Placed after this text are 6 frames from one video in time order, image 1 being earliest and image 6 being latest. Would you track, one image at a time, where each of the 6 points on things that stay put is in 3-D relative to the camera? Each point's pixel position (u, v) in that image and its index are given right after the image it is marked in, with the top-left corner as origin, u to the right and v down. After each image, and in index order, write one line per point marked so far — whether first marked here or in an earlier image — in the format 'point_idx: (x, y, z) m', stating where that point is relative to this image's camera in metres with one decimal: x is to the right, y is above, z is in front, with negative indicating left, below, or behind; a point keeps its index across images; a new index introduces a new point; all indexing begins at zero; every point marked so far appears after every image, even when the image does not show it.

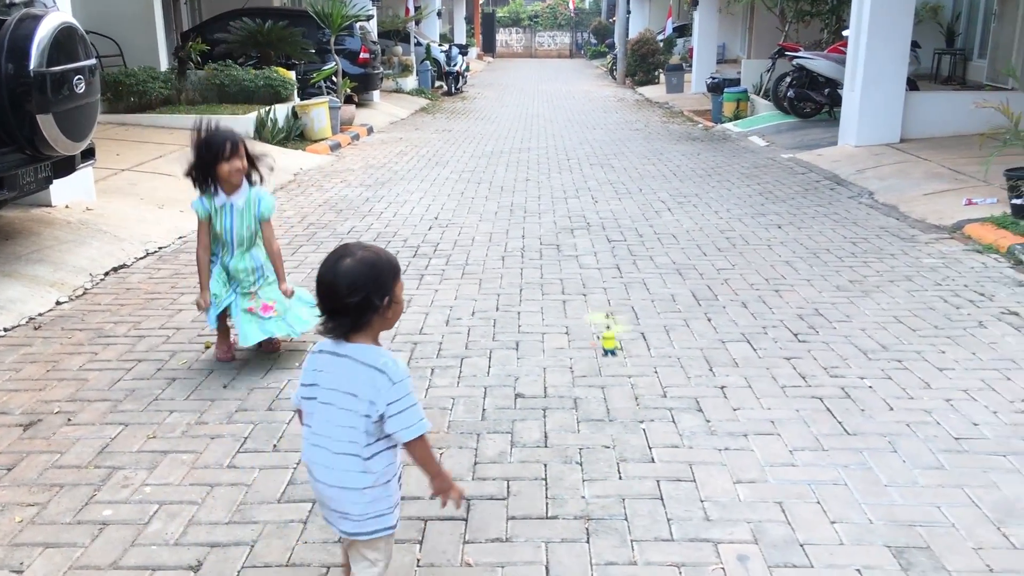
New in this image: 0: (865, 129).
0: (+3.9, +1.7, +9.9) m
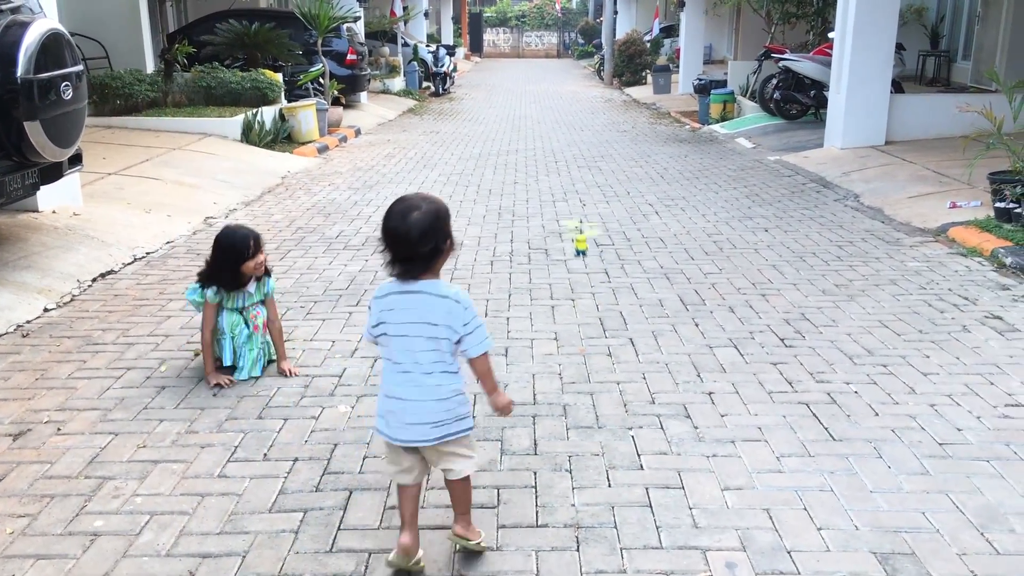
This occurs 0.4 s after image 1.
0: (+3.7, +1.7, +10.0) m
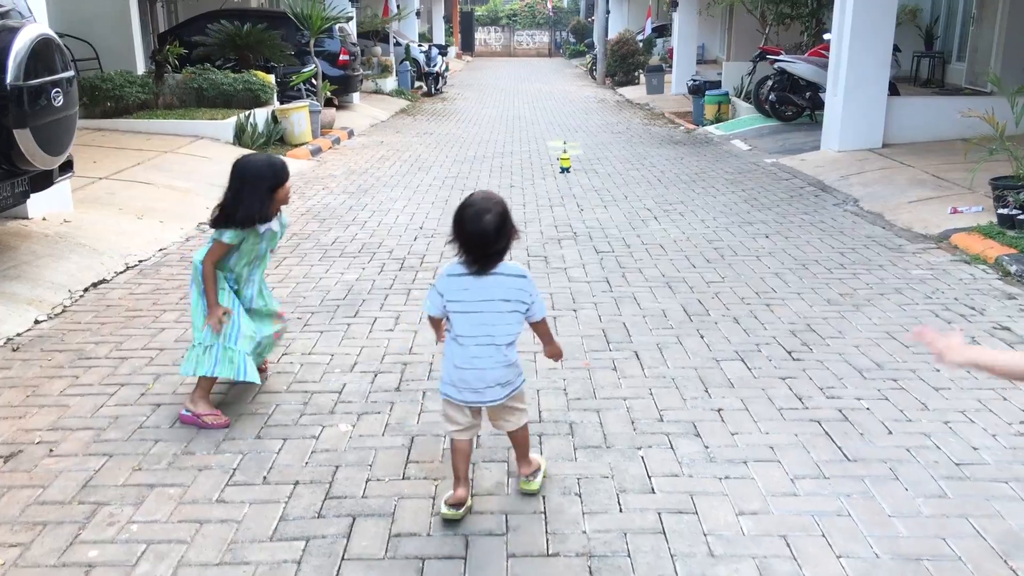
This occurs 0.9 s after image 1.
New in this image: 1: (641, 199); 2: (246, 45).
0: (+3.7, +1.7, +9.9) m
1: (+1.2, +0.8, +8.1) m
2: (-3.6, +3.3, +12.3) m
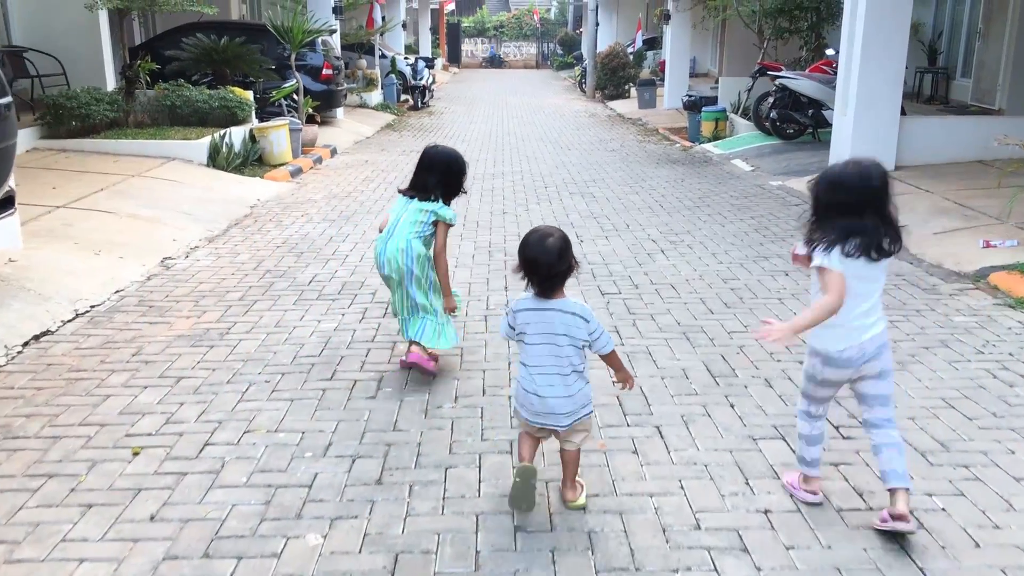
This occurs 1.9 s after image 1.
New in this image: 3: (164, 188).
0: (+3.6, +1.4, +9.4) m
1: (+1.1, +0.5, +7.5) m
2: (-3.7, +3.0, +11.7) m
3: (-3.2, +0.9, +8.4) m
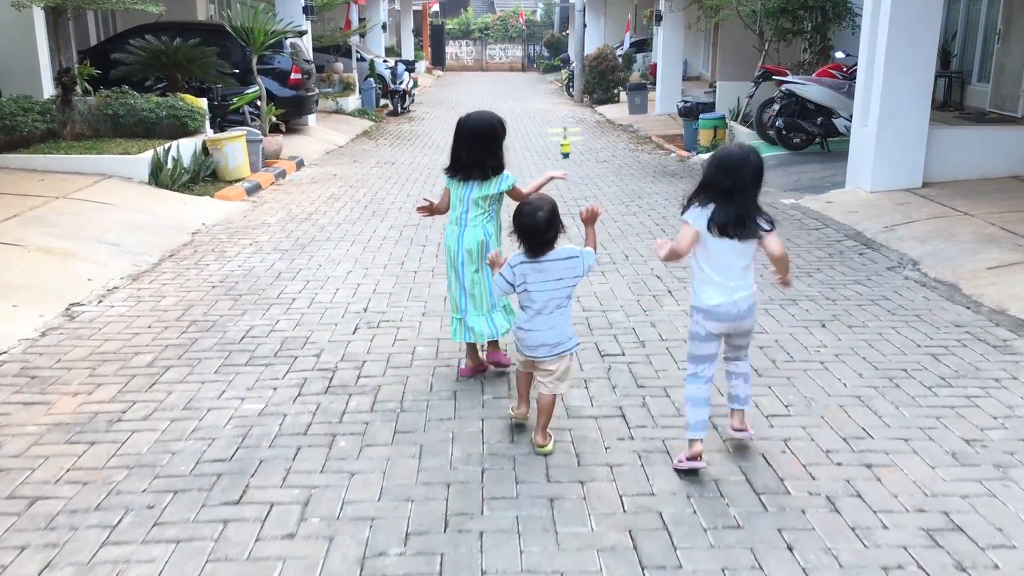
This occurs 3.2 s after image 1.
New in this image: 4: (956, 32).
0: (+3.4, +1.1, +8.4) m
1: (+1.0, +0.2, +6.5) m
2: (-3.9, +2.6, +10.6) m
3: (-3.4, +0.6, +7.2) m
4: (+6.6, +3.8, +13.5) m
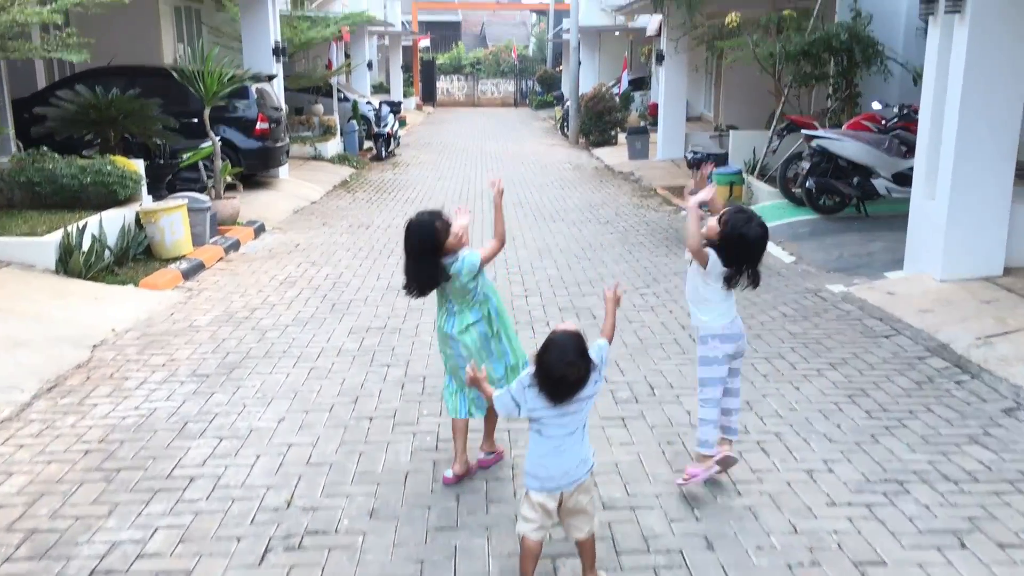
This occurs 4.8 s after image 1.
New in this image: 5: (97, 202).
0: (+3.3, +0.2, +6.8) m
1: (+0.9, -0.6, +4.9) m
2: (-4.0, +1.7, +9.0) m
3: (-3.4, -0.2, +5.6) m
4: (+6.5, +2.8, +12.1) m
5: (-3.8, +0.8, +8.3) m
